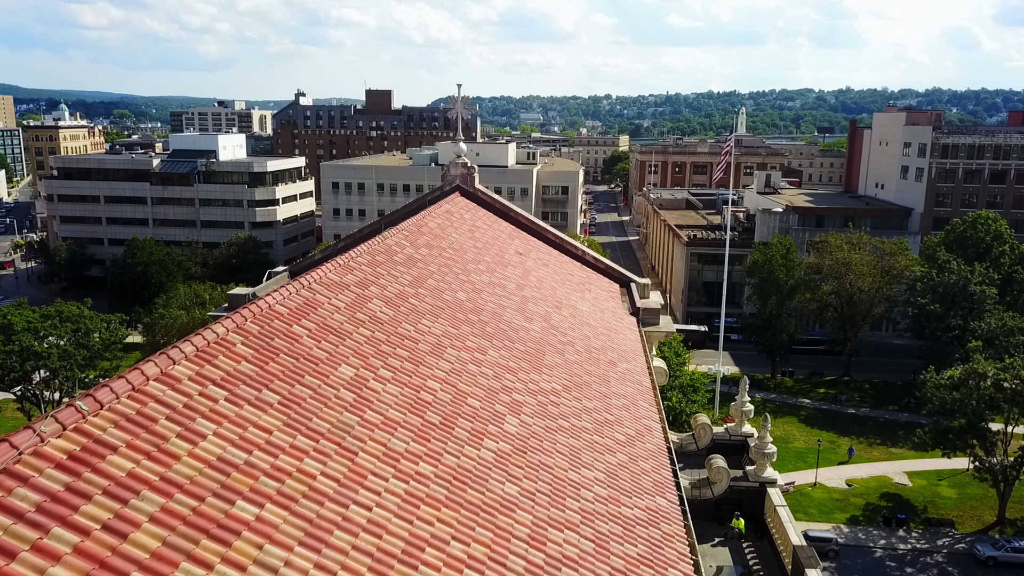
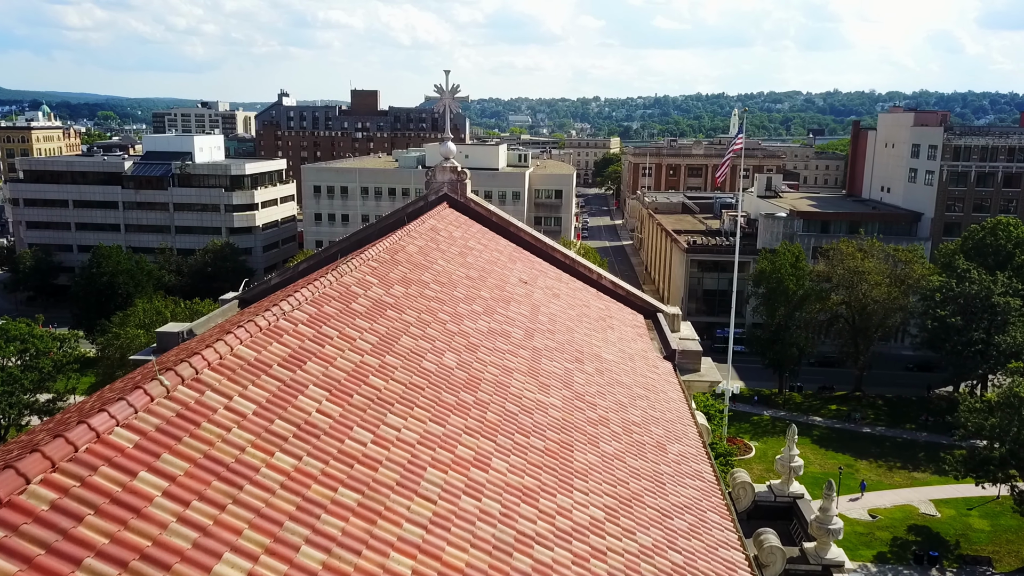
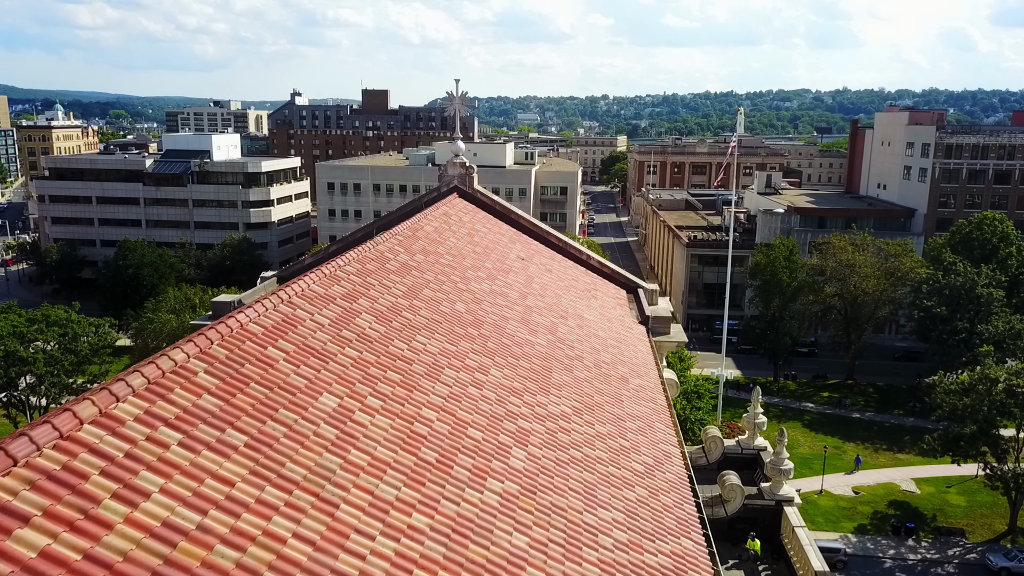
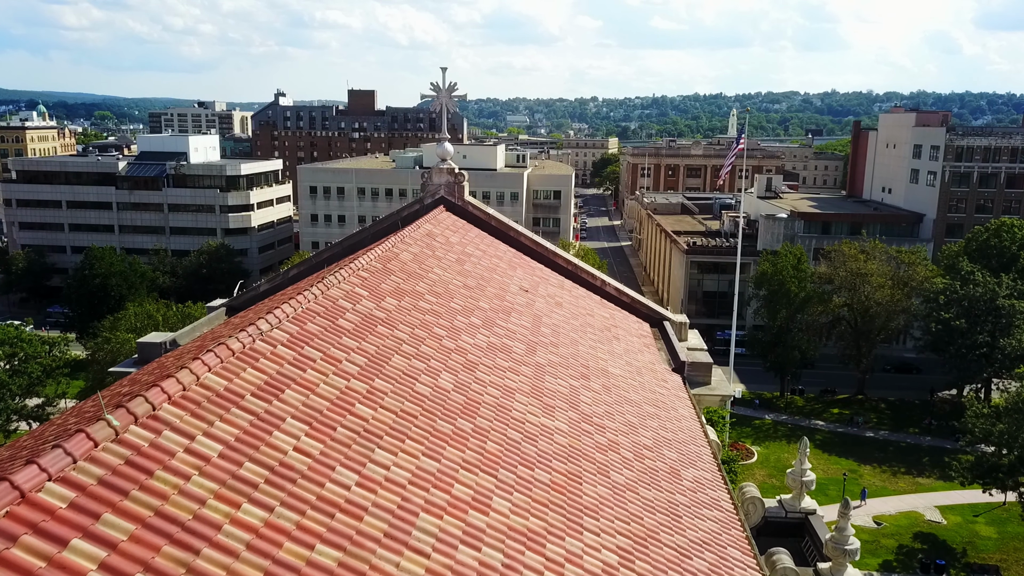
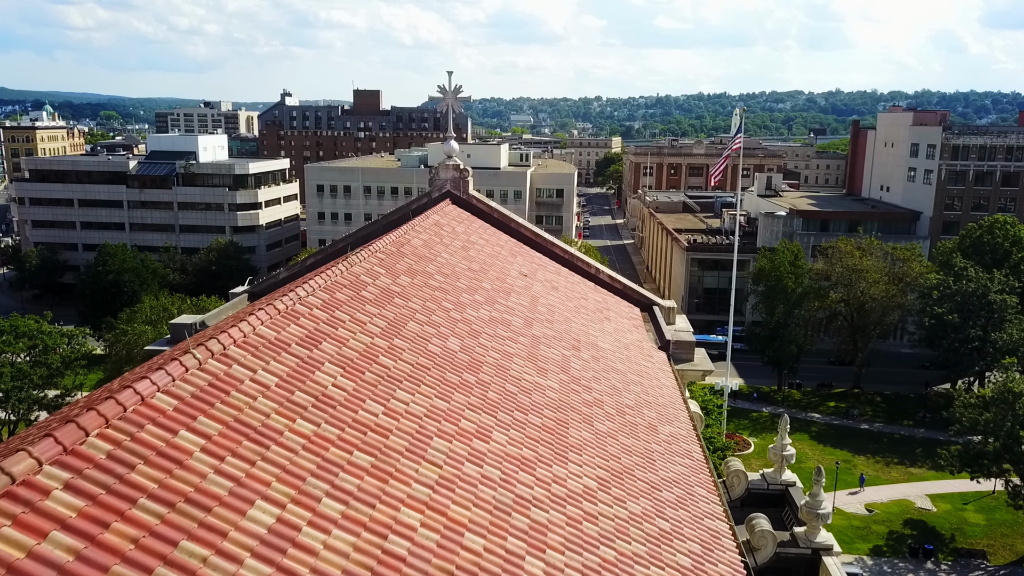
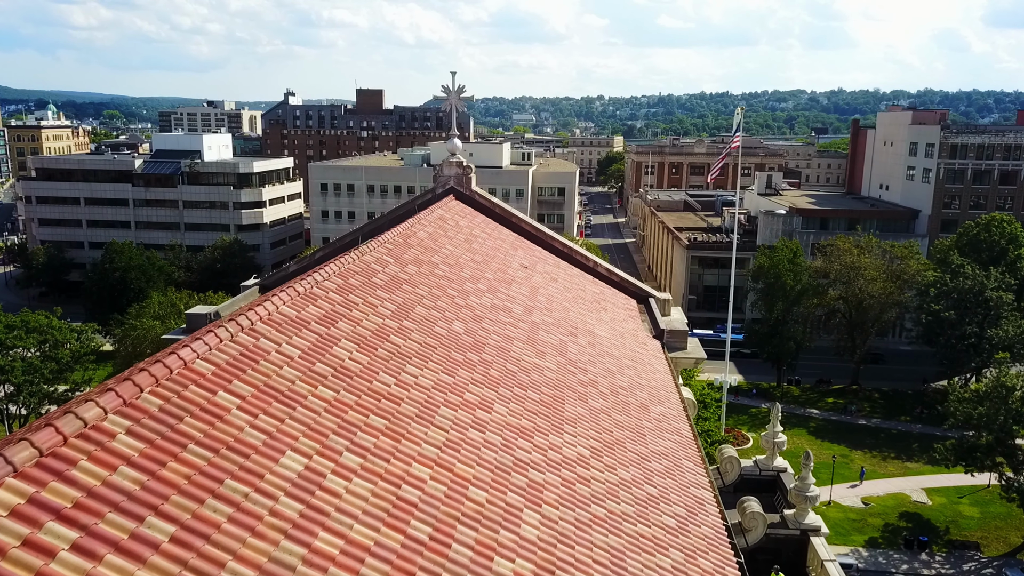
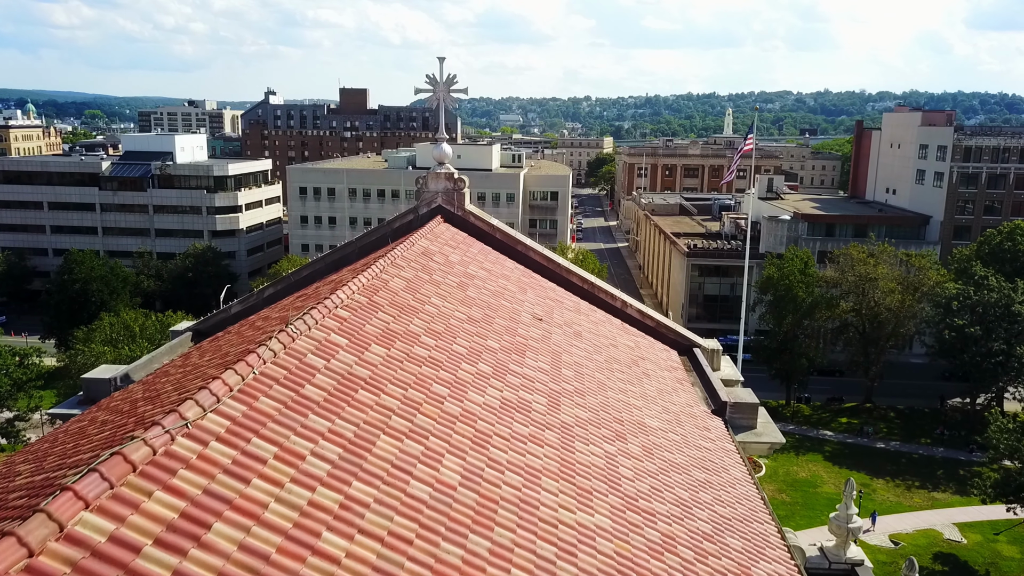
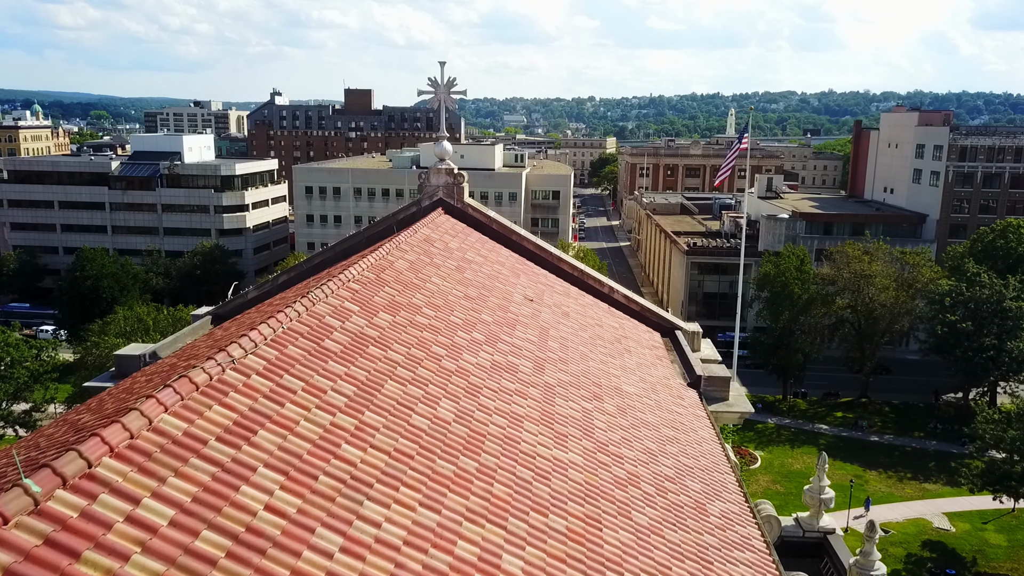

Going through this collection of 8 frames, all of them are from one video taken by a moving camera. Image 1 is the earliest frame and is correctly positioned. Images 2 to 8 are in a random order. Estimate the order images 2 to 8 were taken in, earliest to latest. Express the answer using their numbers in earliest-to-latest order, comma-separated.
3, 6, 5, 2, 4, 8, 7
